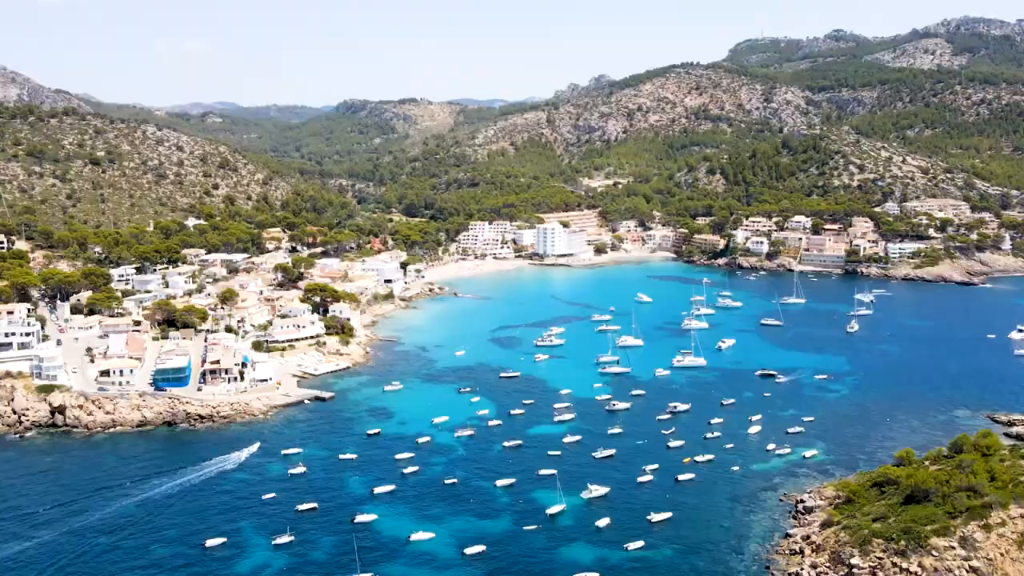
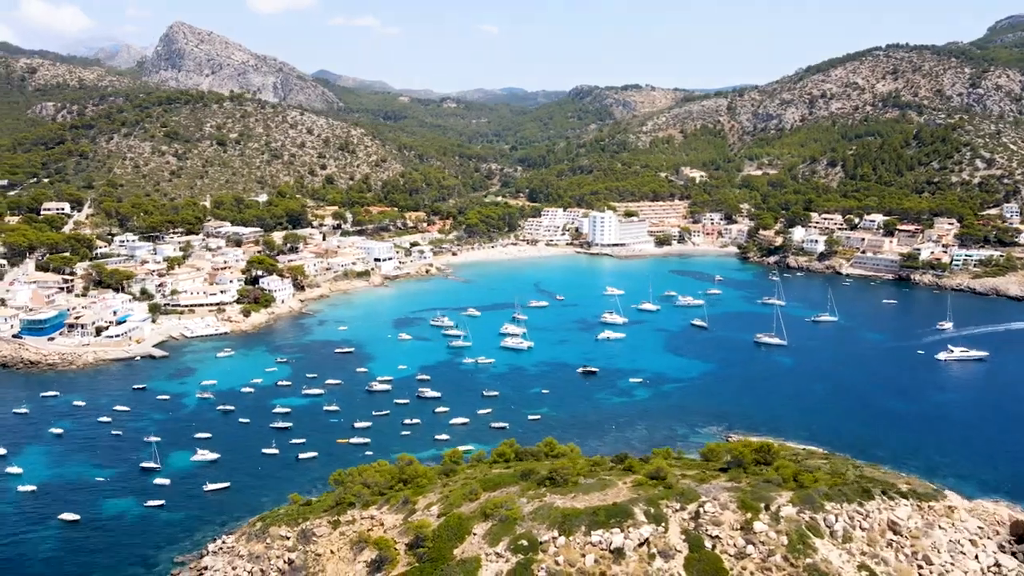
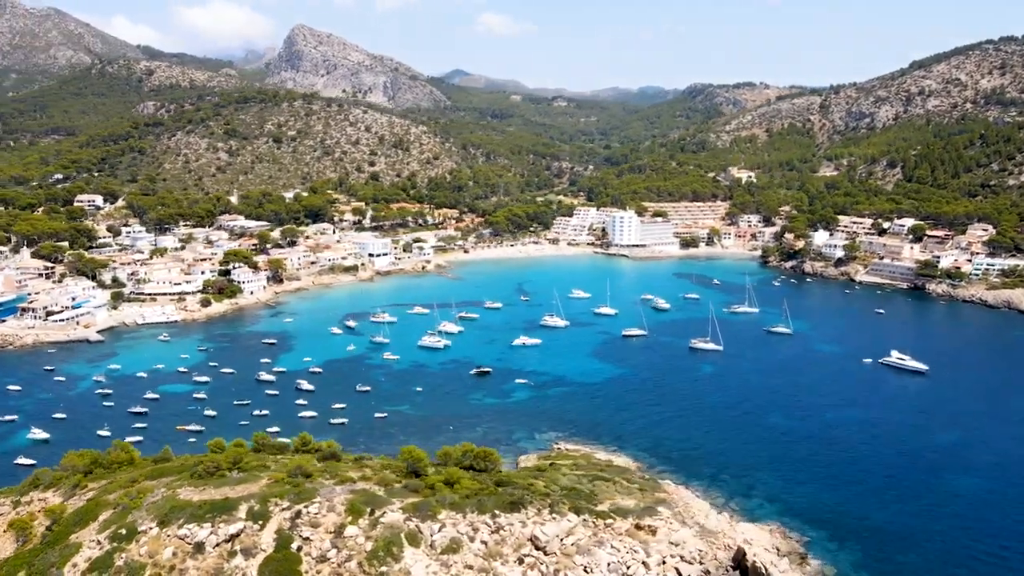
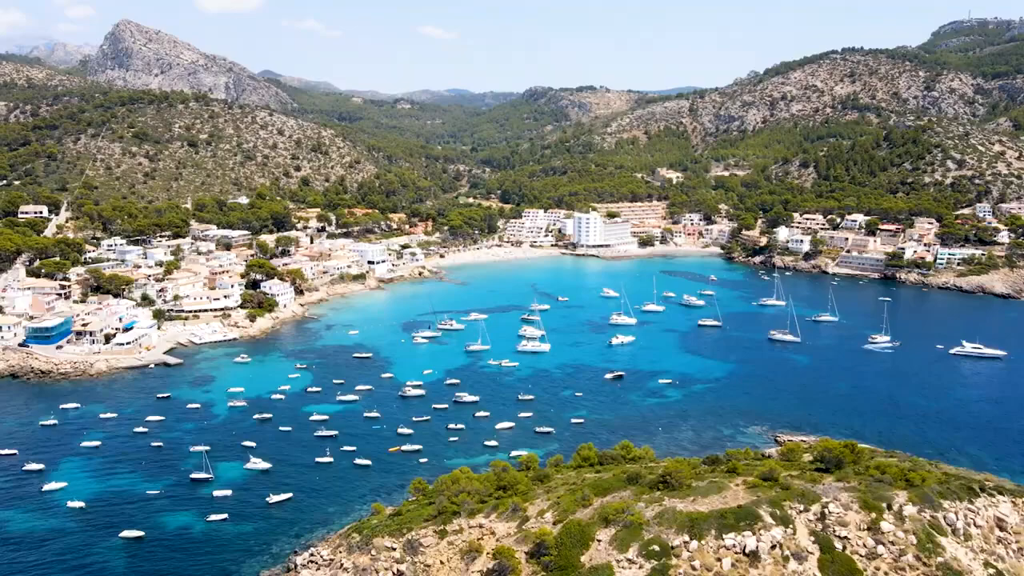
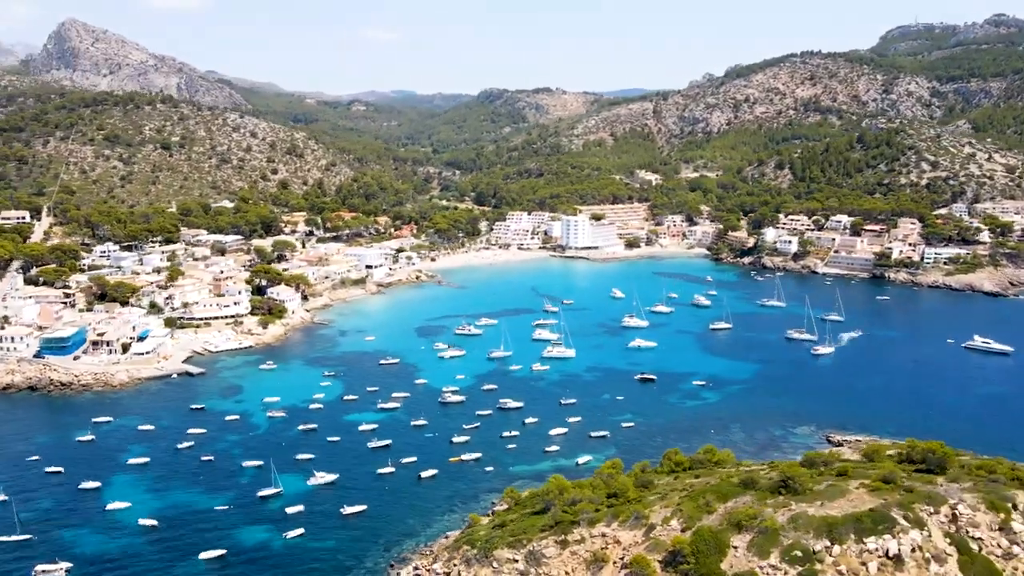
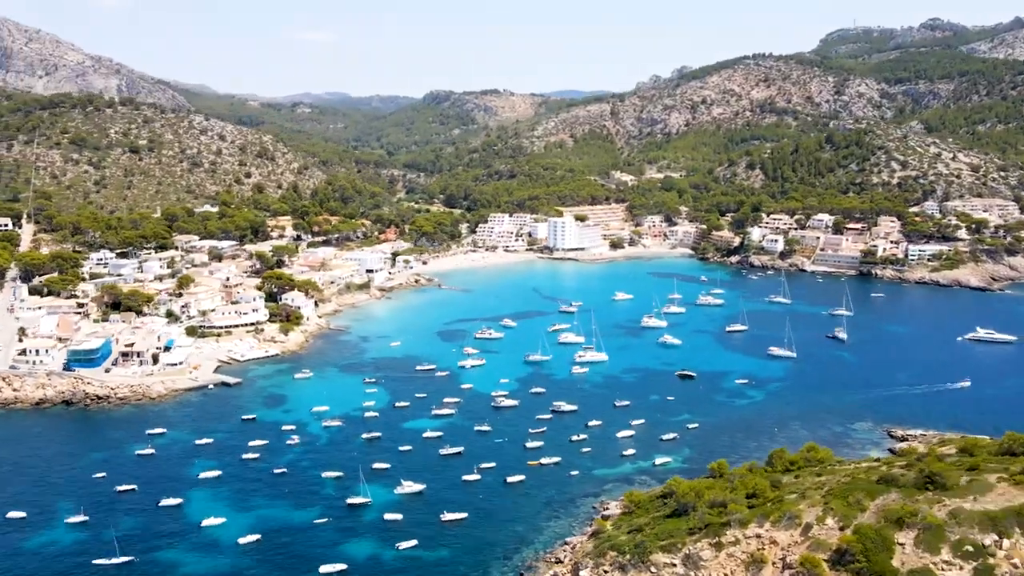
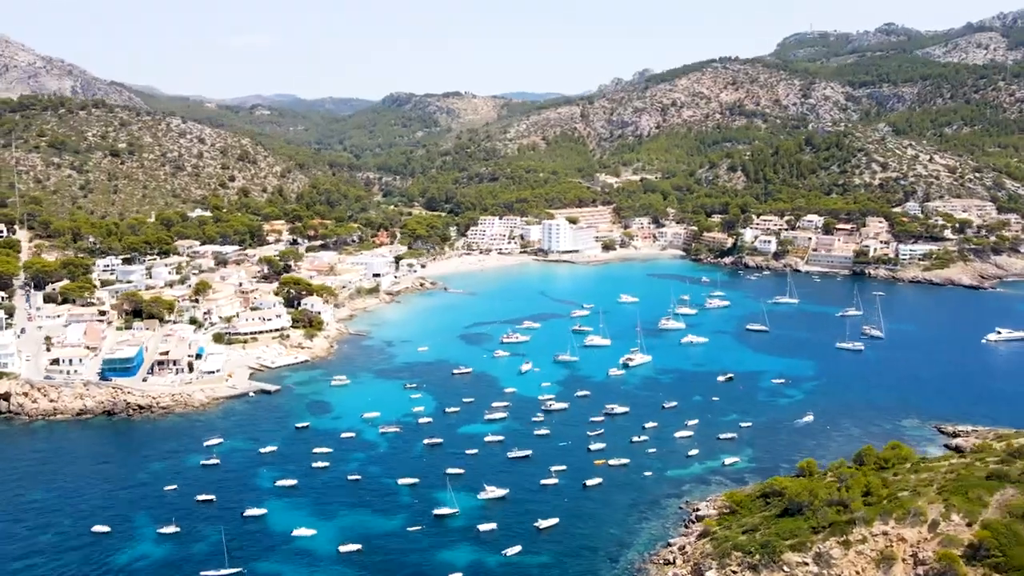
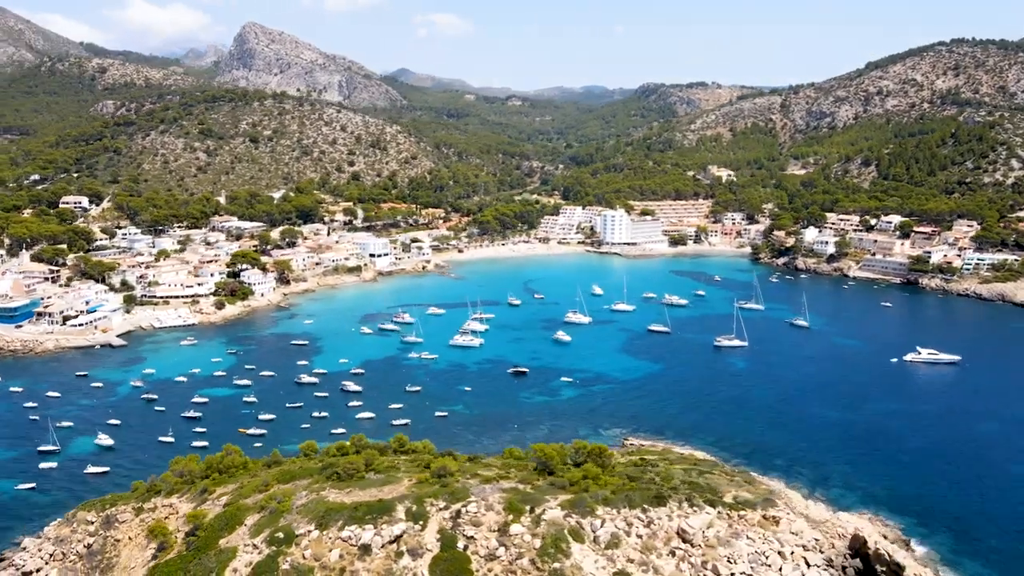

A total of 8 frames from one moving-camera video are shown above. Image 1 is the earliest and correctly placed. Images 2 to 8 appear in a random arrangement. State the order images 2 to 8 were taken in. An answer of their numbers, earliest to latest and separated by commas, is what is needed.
7, 6, 5, 4, 2, 8, 3
